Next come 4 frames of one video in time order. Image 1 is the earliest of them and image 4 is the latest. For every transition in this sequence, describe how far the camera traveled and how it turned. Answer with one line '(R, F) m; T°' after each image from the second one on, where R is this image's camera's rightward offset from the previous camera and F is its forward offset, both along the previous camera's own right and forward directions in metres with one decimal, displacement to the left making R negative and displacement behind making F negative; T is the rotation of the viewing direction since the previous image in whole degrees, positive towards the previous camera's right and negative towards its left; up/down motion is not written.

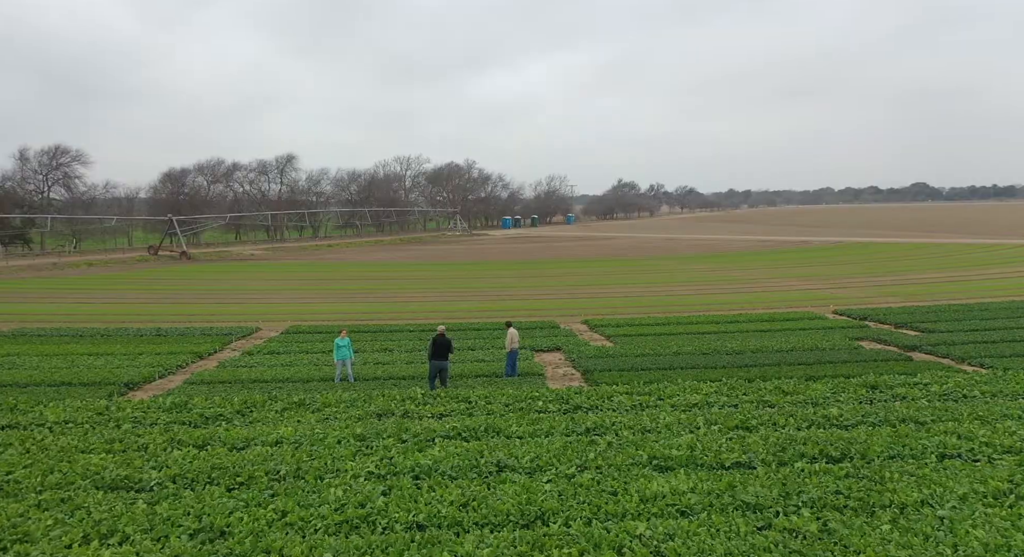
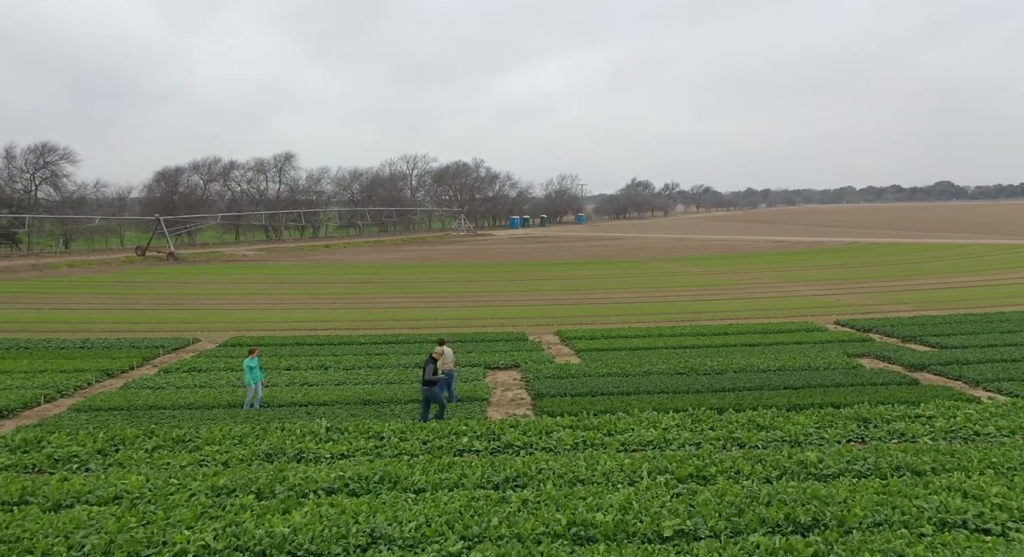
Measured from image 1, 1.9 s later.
(+2.0, +3.1) m; -1°
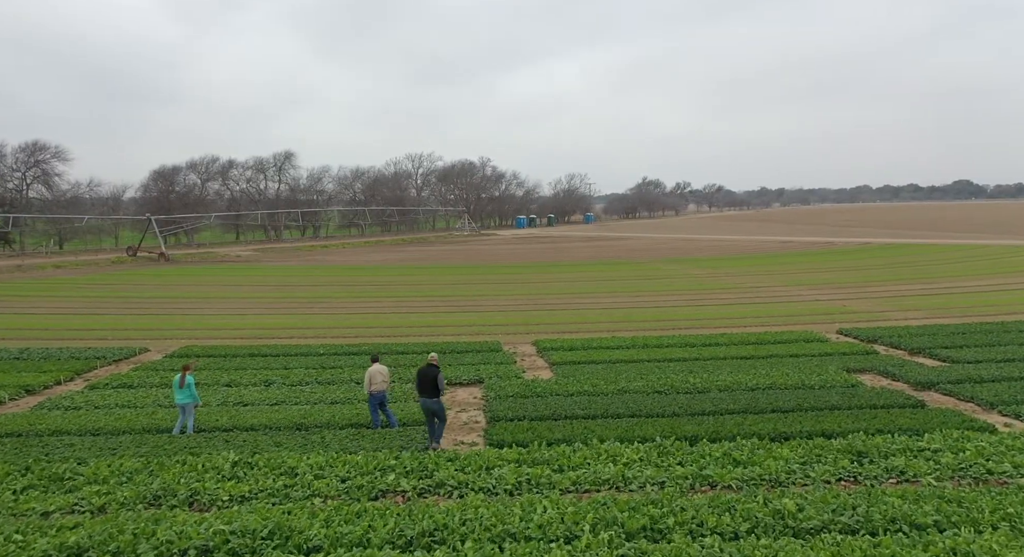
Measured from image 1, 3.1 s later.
(+1.4, +2.3) m; -1°
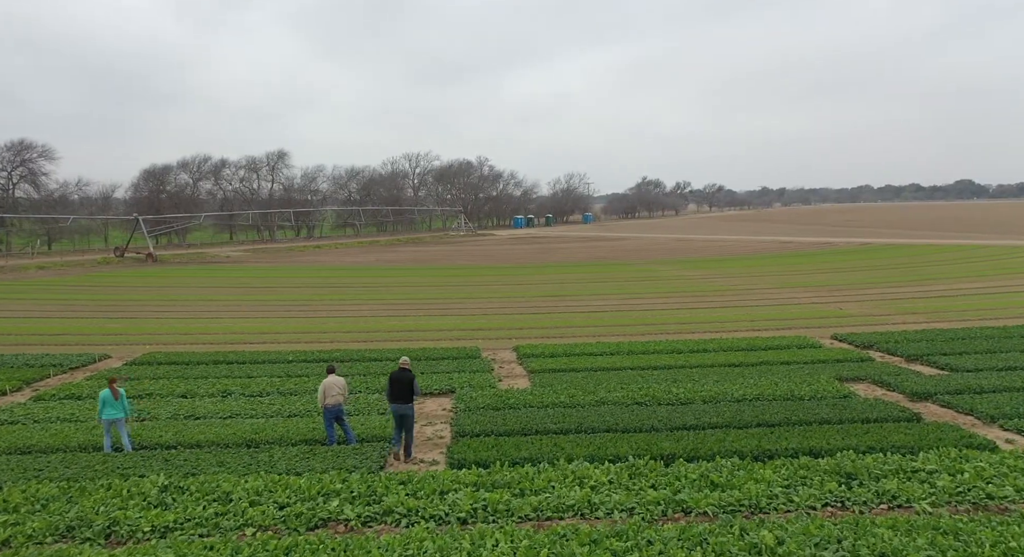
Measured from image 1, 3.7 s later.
(+0.8, +1.2) m; 0°
